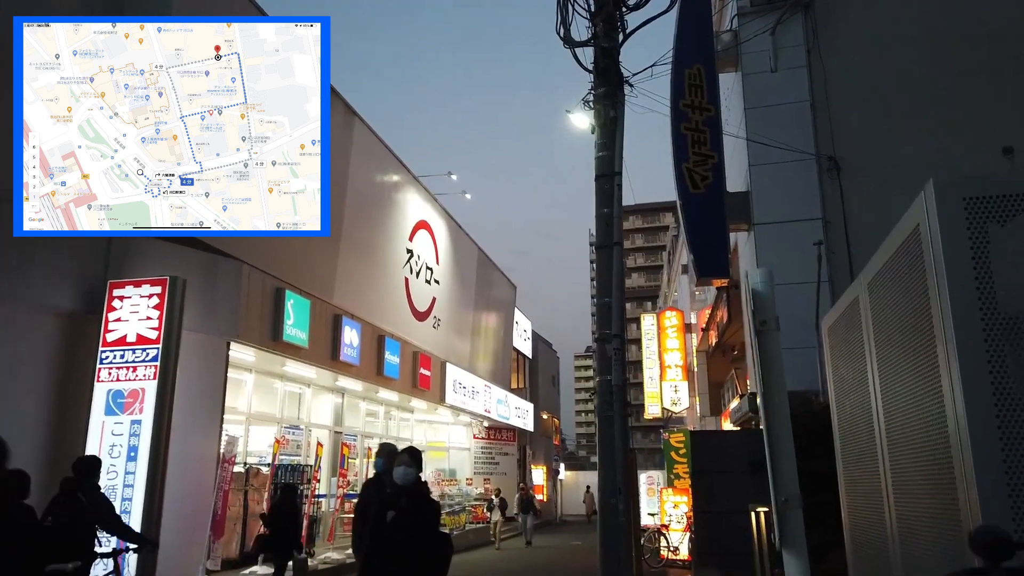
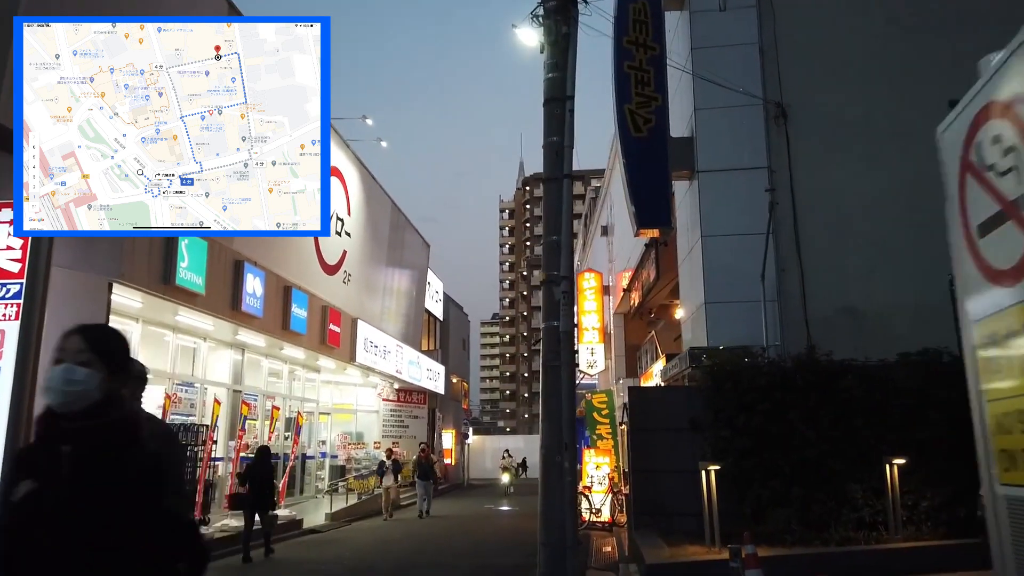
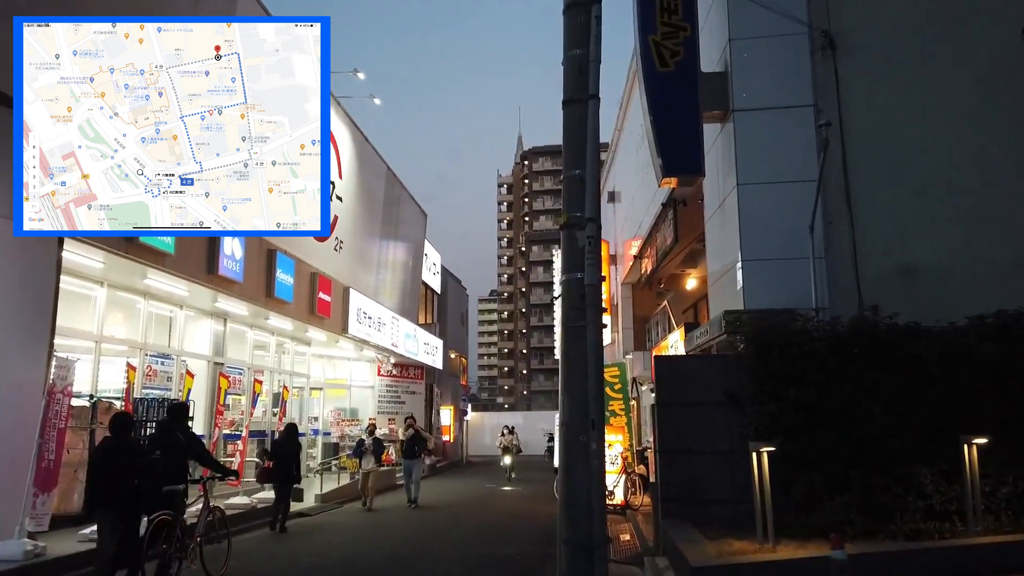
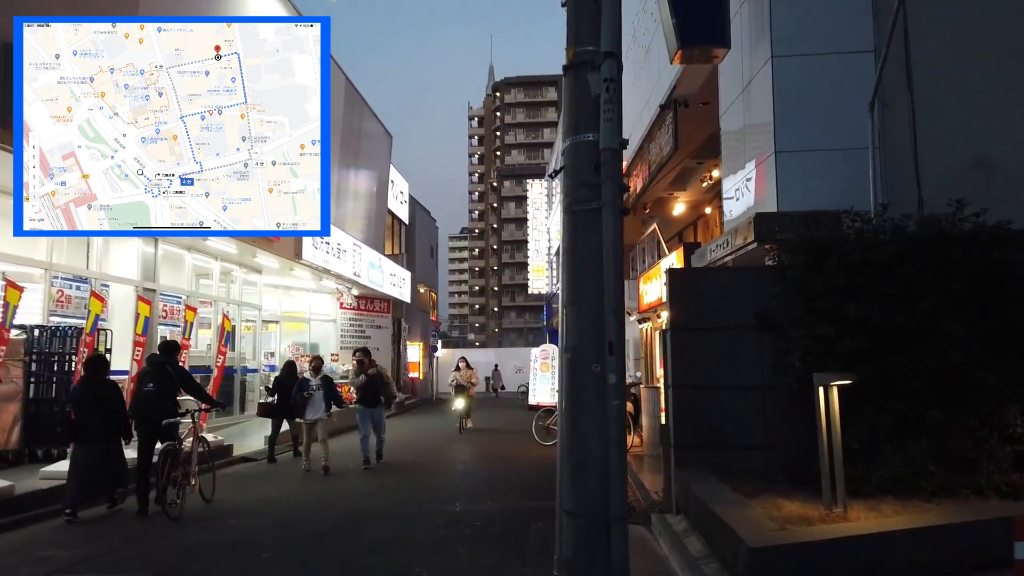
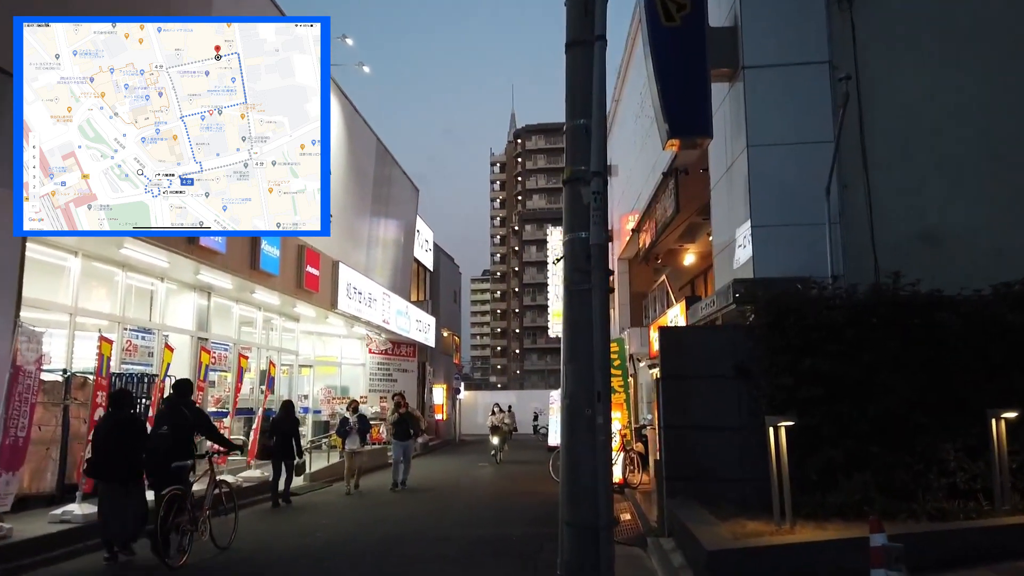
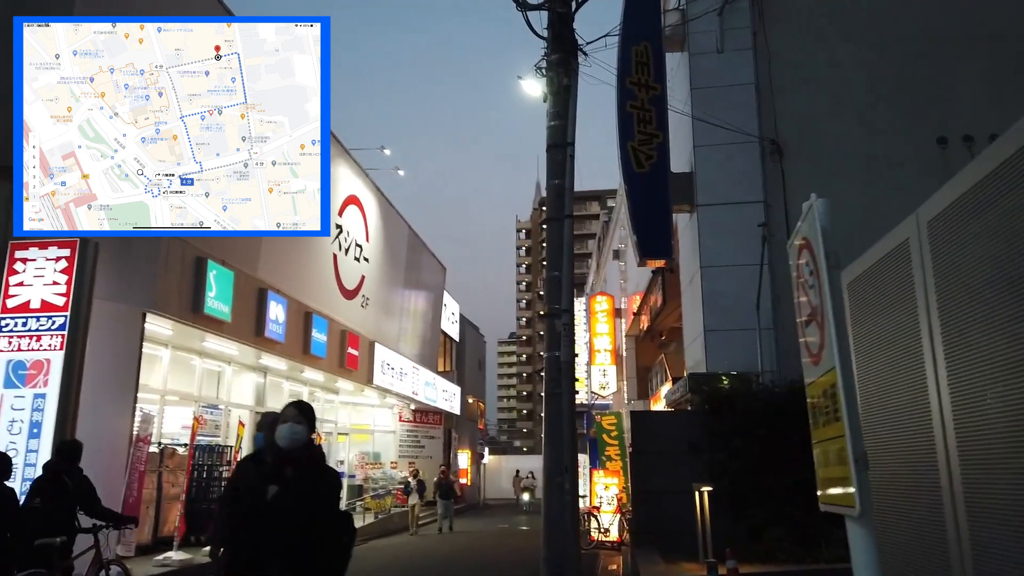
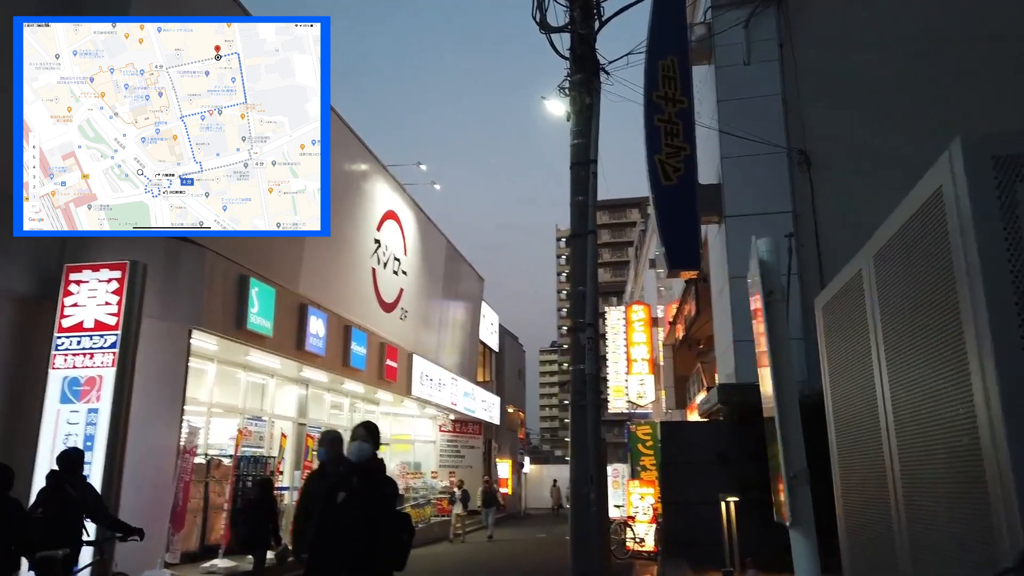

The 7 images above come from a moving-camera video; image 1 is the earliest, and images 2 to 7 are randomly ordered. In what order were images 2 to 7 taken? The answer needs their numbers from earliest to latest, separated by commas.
7, 6, 2, 3, 5, 4
